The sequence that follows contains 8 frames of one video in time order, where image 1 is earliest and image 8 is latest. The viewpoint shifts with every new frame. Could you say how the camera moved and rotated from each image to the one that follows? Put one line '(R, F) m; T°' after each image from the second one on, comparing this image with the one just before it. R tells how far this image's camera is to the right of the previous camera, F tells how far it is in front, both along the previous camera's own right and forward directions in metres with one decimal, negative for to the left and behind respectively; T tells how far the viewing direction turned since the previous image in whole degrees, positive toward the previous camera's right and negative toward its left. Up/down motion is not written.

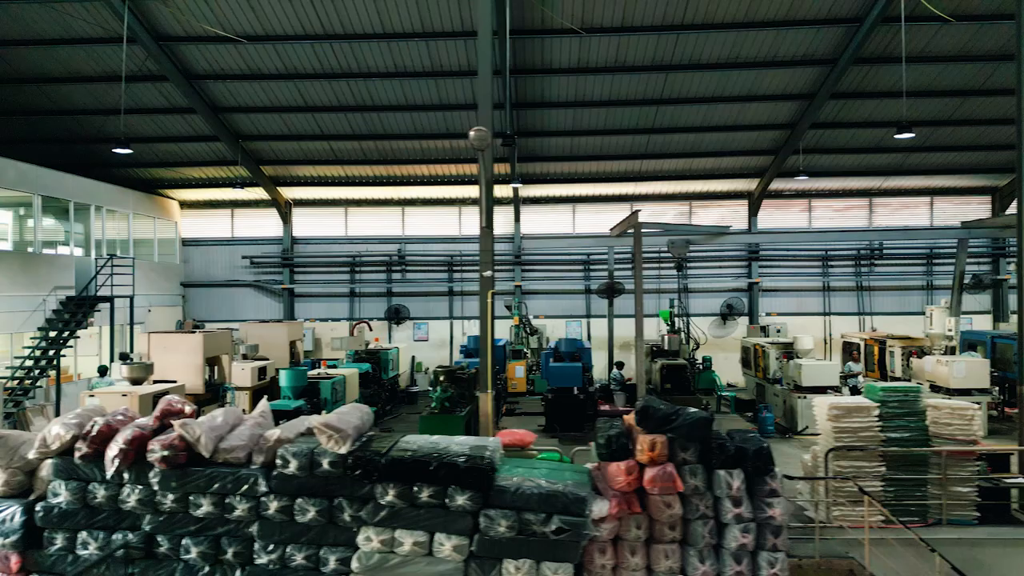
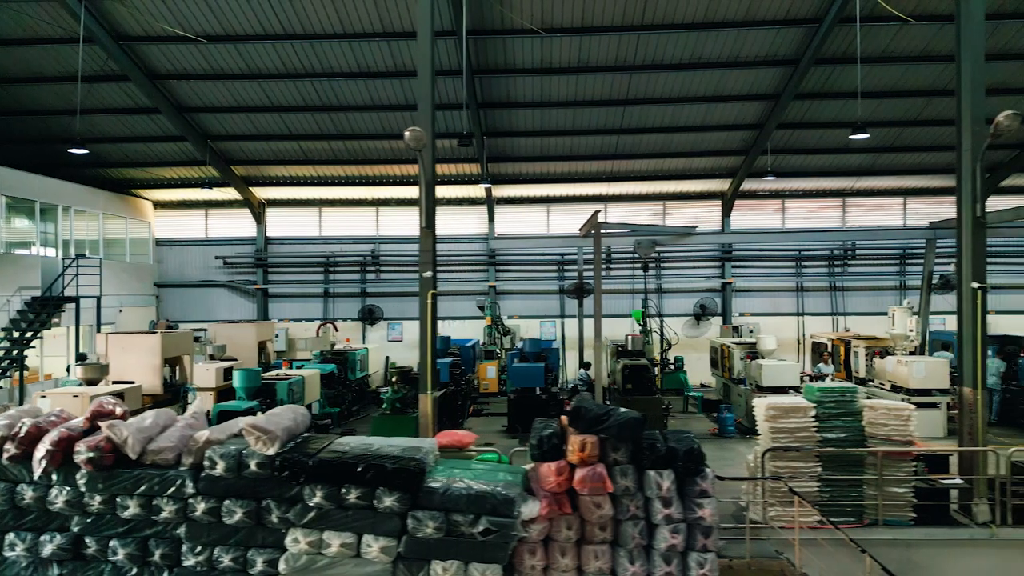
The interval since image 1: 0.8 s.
(+1.8, 0.0) m; 0°
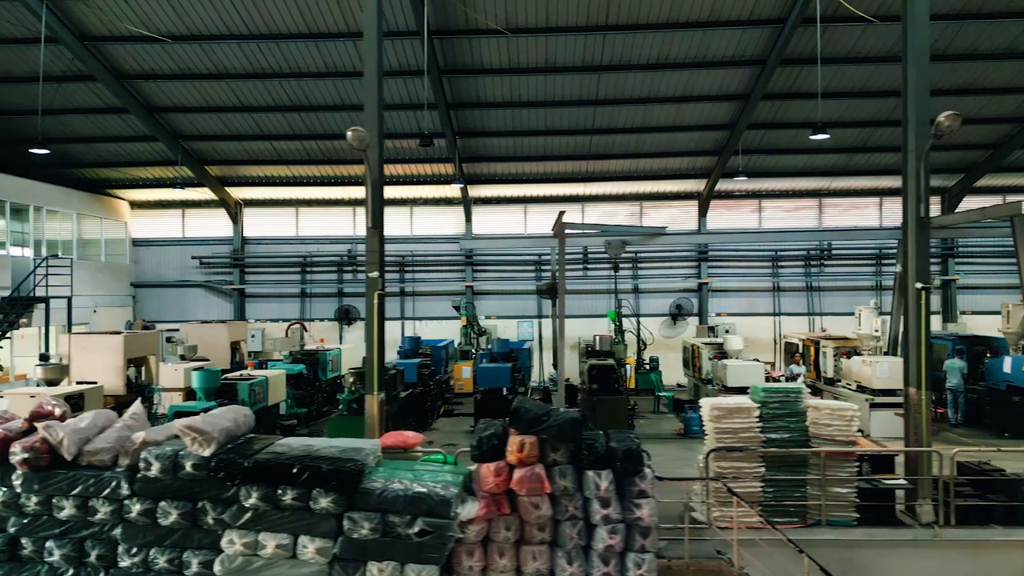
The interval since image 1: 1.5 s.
(+1.6, 0.0) m; 0°
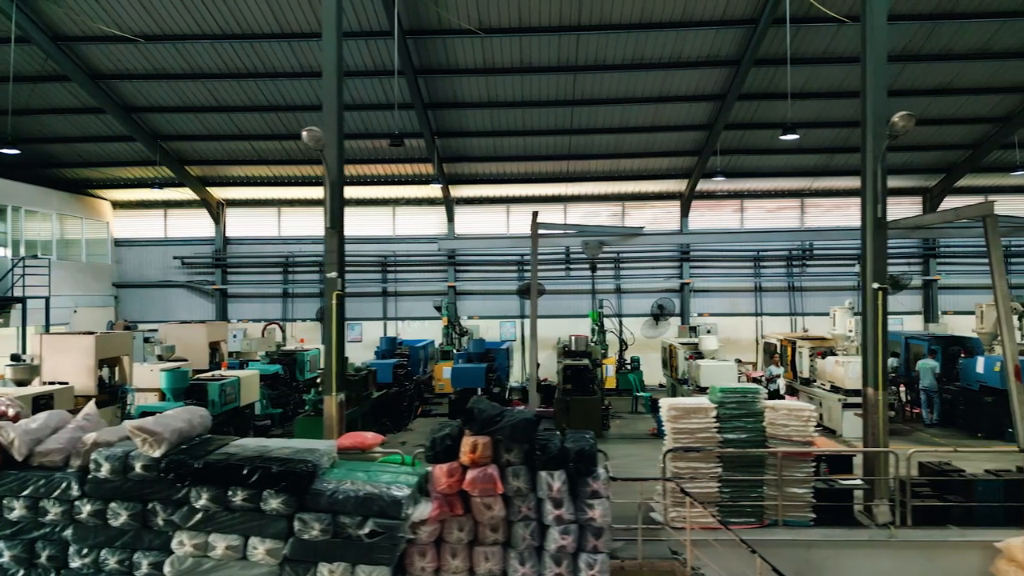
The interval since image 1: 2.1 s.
(+1.2, 0.0) m; 0°
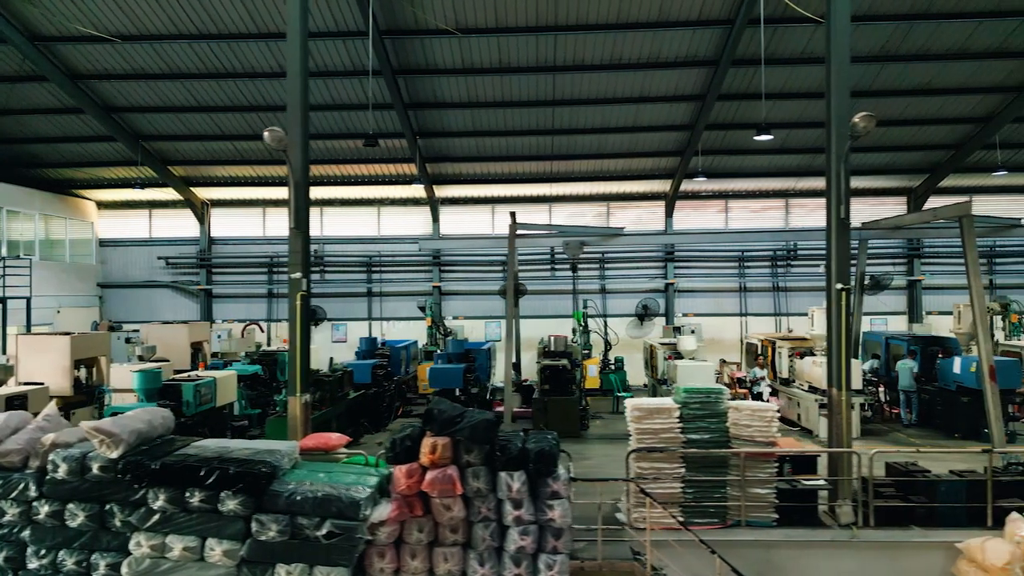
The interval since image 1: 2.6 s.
(+1.1, 0.0) m; 0°
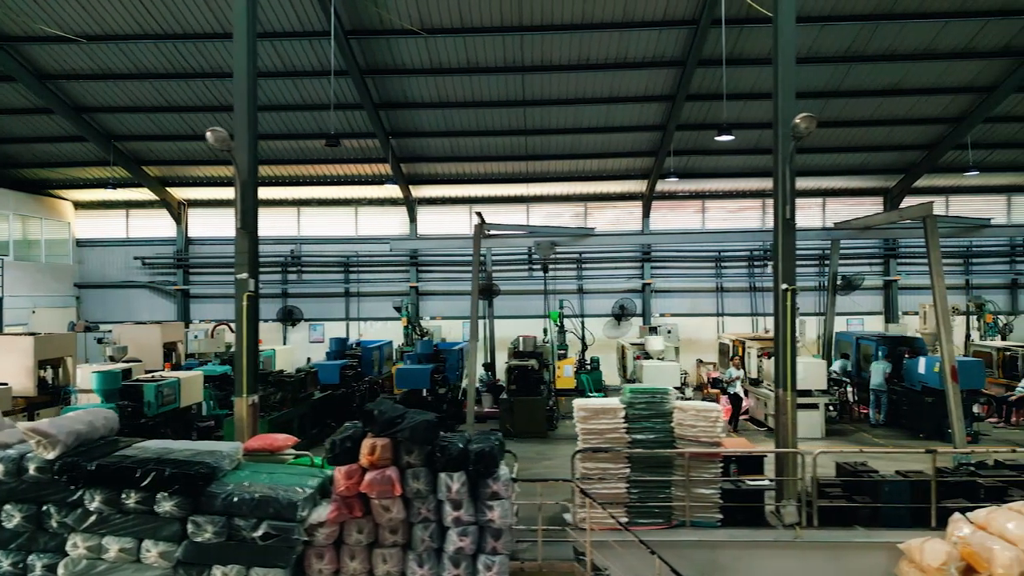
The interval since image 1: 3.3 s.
(+1.6, 0.0) m; 0°
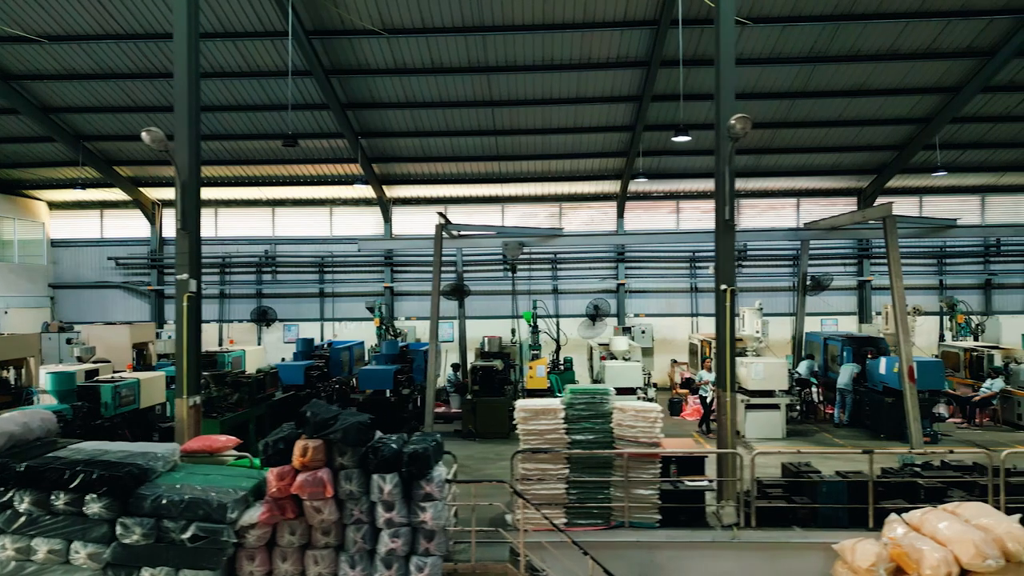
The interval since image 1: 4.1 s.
(+1.8, 0.0) m; 0°
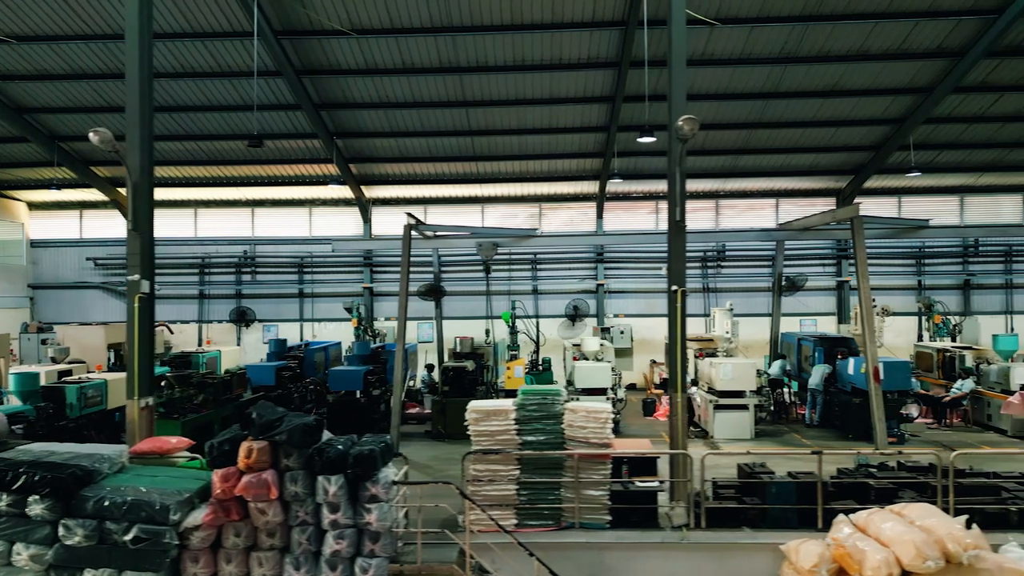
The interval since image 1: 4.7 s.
(+1.4, 0.0) m; 0°
